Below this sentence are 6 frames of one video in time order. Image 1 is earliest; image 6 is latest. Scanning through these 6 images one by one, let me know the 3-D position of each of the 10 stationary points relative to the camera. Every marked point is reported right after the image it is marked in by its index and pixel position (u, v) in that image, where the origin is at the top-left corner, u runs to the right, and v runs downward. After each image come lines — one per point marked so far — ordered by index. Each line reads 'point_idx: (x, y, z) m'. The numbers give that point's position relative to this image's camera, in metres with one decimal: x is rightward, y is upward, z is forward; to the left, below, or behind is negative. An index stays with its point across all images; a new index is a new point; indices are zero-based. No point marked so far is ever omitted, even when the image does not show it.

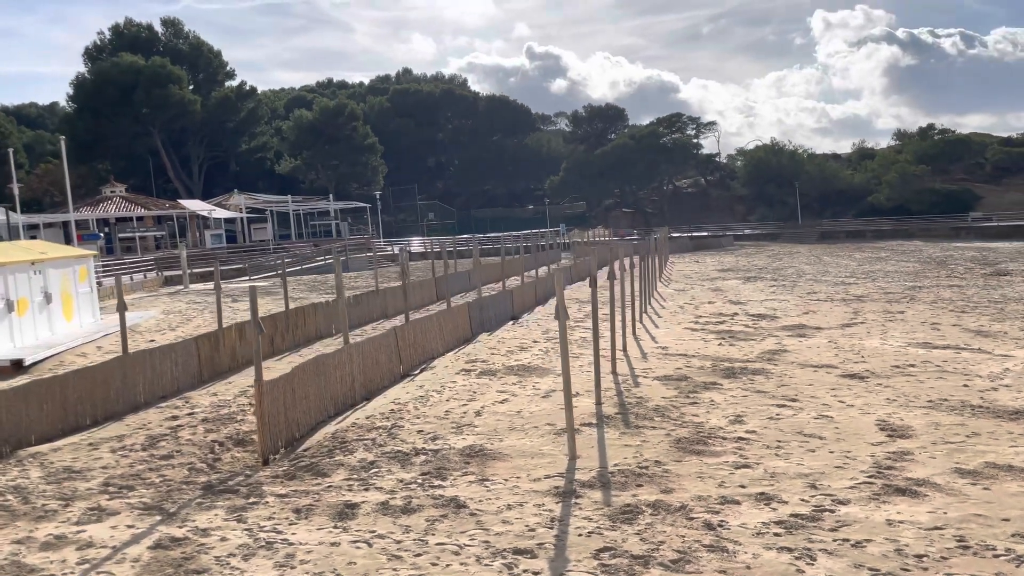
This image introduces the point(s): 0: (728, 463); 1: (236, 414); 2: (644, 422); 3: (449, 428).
0: (+1.7, -1.4, +6.6) m
1: (-3.0, -1.4, +9.1) m
2: (+1.3, -1.3, +8.0) m
3: (-0.6, -1.3, +7.8) m
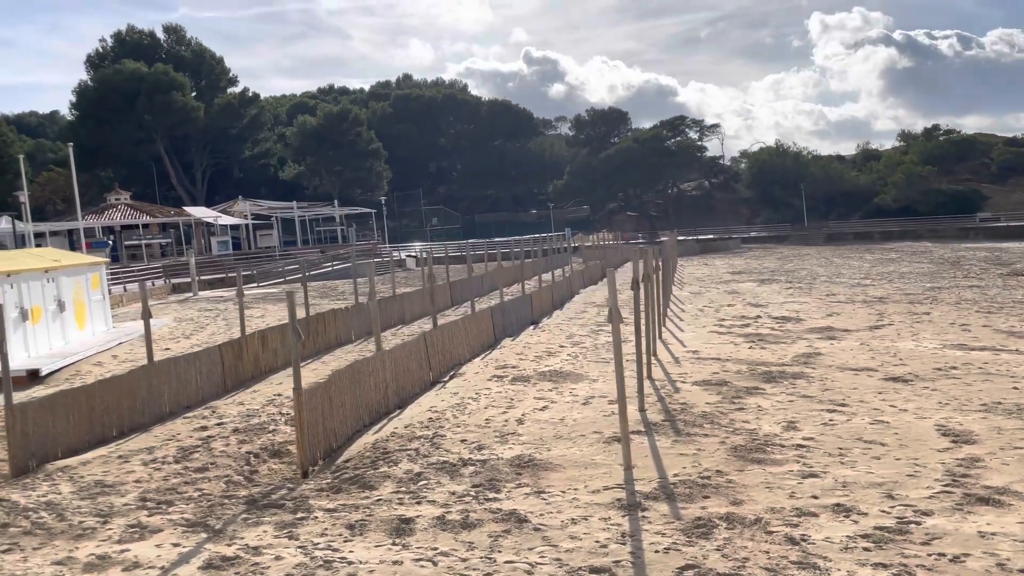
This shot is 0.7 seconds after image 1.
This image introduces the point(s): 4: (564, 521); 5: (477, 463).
0: (+2.1, -1.4, +6.3) m
1: (-2.6, -1.4, +8.9) m
2: (+1.7, -1.3, +7.7) m
3: (-0.2, -1.3, +7.6) m
4: (+0.3, -1.5, +5.4) m
5: (-0.3, -1.4, +6.8) m
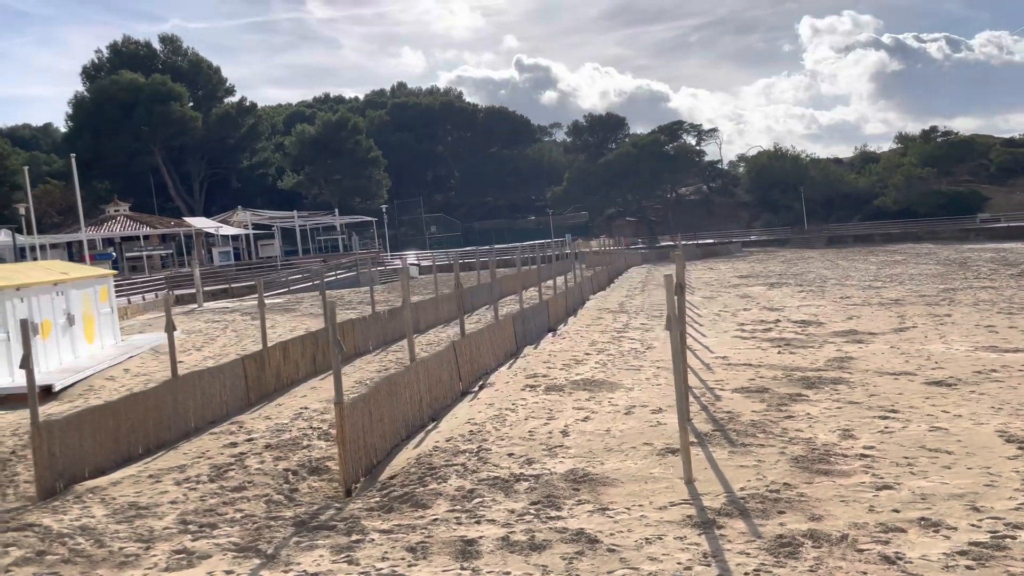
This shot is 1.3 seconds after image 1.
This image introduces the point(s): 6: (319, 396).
0: (+2.6, -1.4, +6.0) m
1: (-2.2, -1.5, +8.6) m
2: (+2.1, -1.3, +7.4) m
3: (+0.3, -1.4, +7.3) m
4: (+0.8, -1.6, +5.1) m
5: (+0.1, -1.5, +6.6) m
6: (-2.5, -1.4, +11.1) m
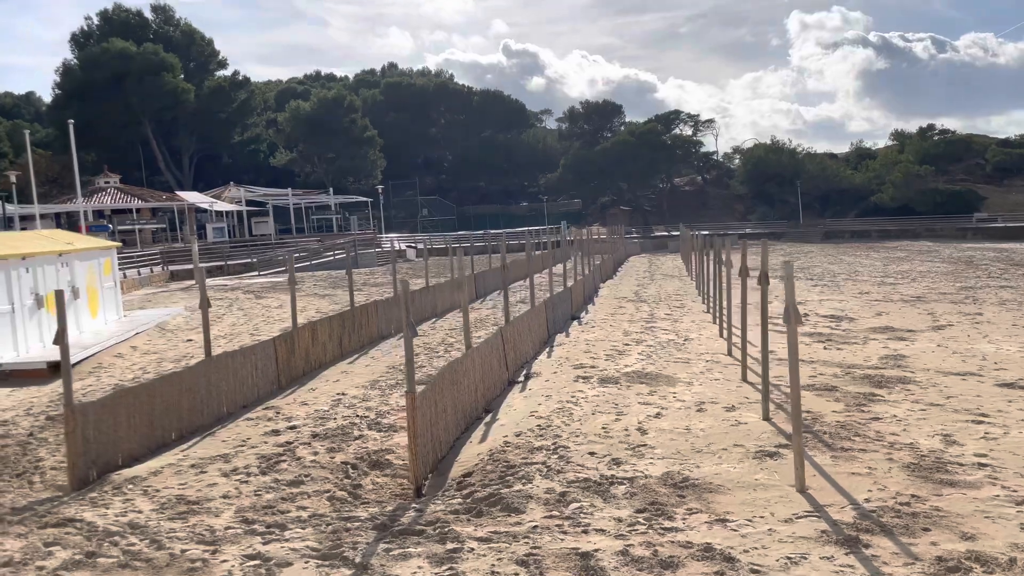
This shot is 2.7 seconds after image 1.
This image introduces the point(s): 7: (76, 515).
0: (+3.2, -1.4, +5.5) m
1: (-1.6, -1.3, +7.9) m
2: (+2.8, -1.3, +6.9) m
3: (+0.9, -1.3, +6.7) m
4: (+1.5, -1.5, +4.6) m
5: (+0.8, -1.4, +6.0) m
6: (-2.0, -1.2, +10.4) m
7: (-3.1, -1.6, +5.8) m
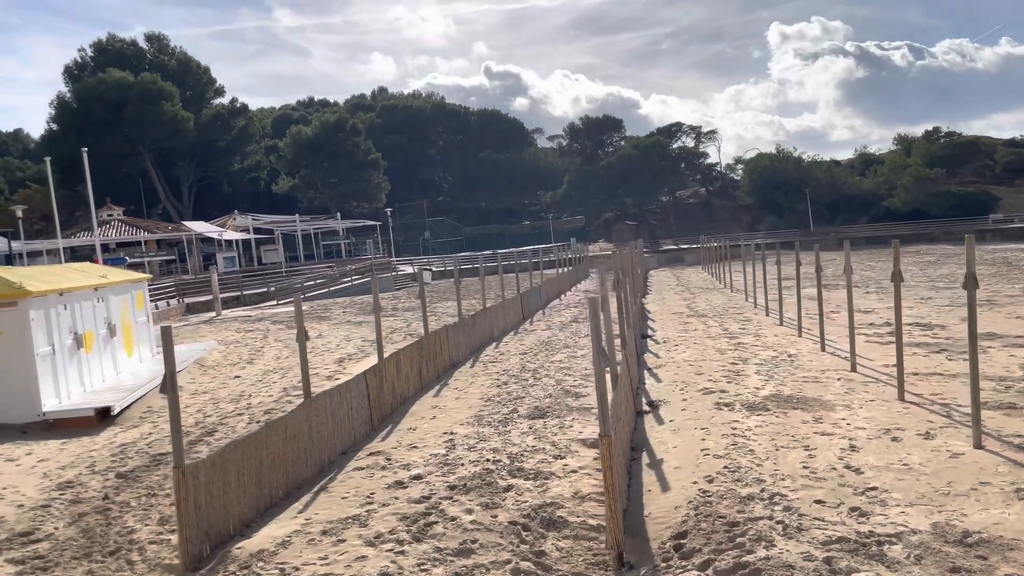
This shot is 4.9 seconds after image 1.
0: (+4.6, -1.3, +4.4) m
1: (-0.2, -1.5, +6.7) m
2: (+4.1, -1.3, +5.7) m
3: (+2.3, -1.4, +5.6) m
4: (+2.9, -1.5, +3.4) m
5: (+2.2, -1.4, +4.8) m
6: (-0.6, -1.4, +9.2) m
7: (-1.7, -1.8, +4.6) m
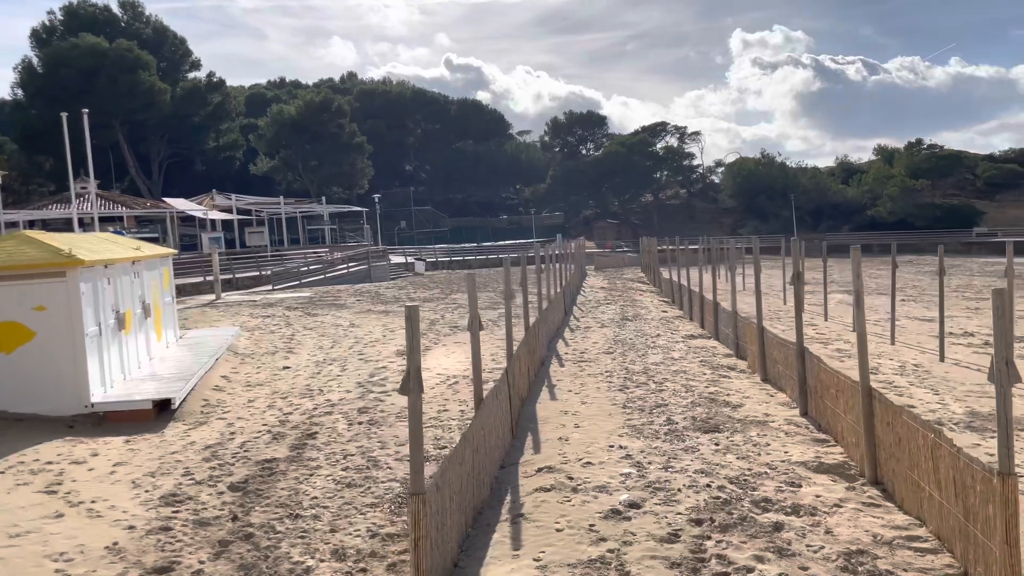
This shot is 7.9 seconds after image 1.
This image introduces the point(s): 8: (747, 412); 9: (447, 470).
0: (+6.4, -1.5, +3.4) m
1: (+1.4, -1.5, +5.5) m
2: (+5.8, -1.4, +4.7) m
3: (+4.0, -1.4, +4.4) m
4: (+4.7, -1.5, +2.3) m
5: (+3.9, -1.5, +3.7) m
6: (+0.9, -1.3, +7.9) m
7: (+0.1, -1.7, +3.3) m
8: (+2.3, -1.2, +8.4) m
9: (-0.4, -1.1, +4.7) m
